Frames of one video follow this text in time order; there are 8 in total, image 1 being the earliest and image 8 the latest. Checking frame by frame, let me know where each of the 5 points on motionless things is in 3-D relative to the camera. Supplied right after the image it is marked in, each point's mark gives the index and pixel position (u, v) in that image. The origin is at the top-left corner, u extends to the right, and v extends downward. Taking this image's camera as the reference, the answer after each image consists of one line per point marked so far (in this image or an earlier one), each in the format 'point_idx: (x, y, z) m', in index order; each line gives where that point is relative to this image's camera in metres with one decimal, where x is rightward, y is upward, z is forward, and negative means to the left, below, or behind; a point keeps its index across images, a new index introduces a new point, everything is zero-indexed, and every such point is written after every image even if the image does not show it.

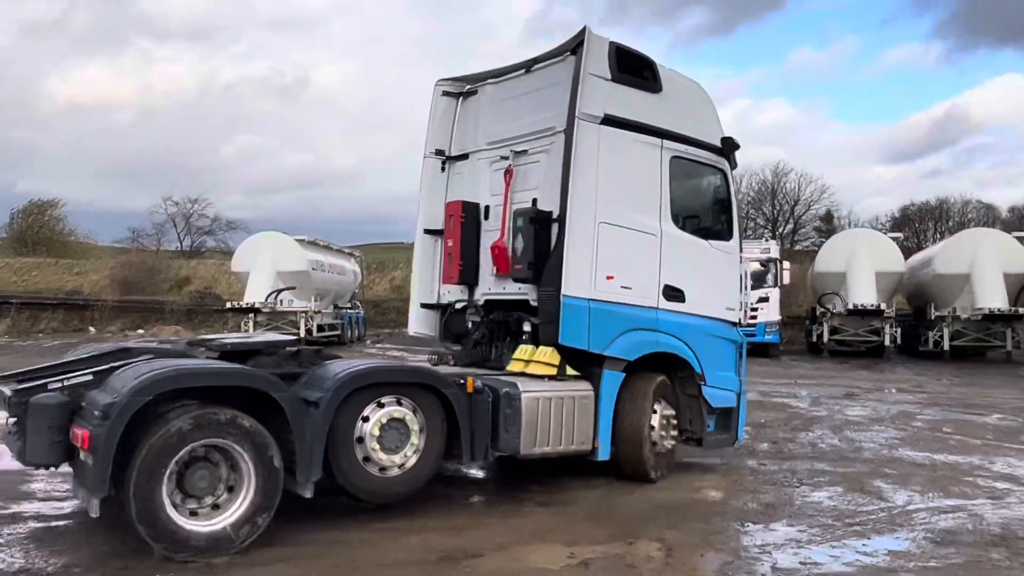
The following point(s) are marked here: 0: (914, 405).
0: (+5.5, -1.6, +12.5) m
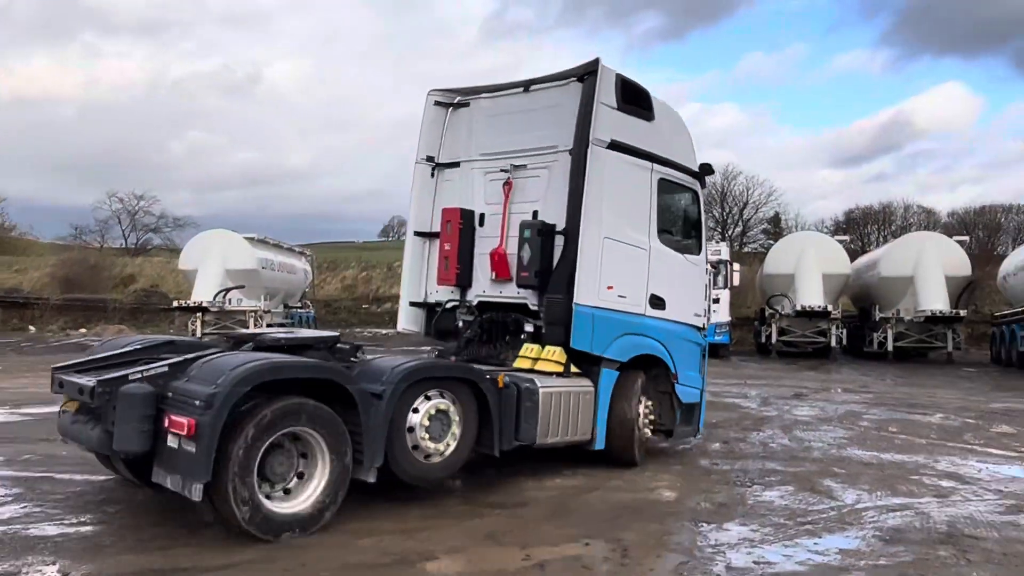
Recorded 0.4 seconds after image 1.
0: (+4.9, -1.6, +12.7) m
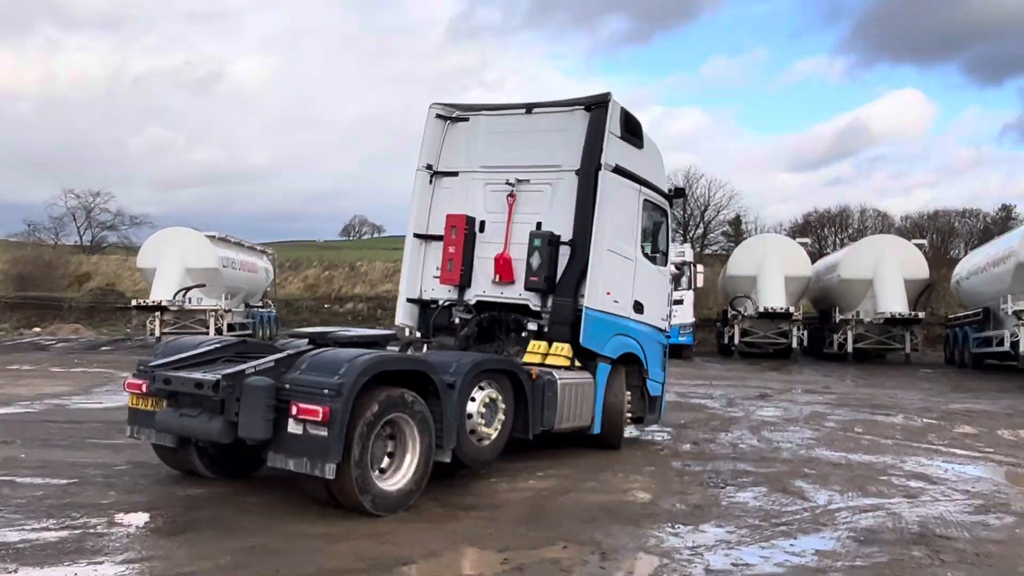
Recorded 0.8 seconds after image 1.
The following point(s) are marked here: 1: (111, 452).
0: (+4.4, -1.7, +12.8) m
1: (-3.4, -1.4, +7.8) m
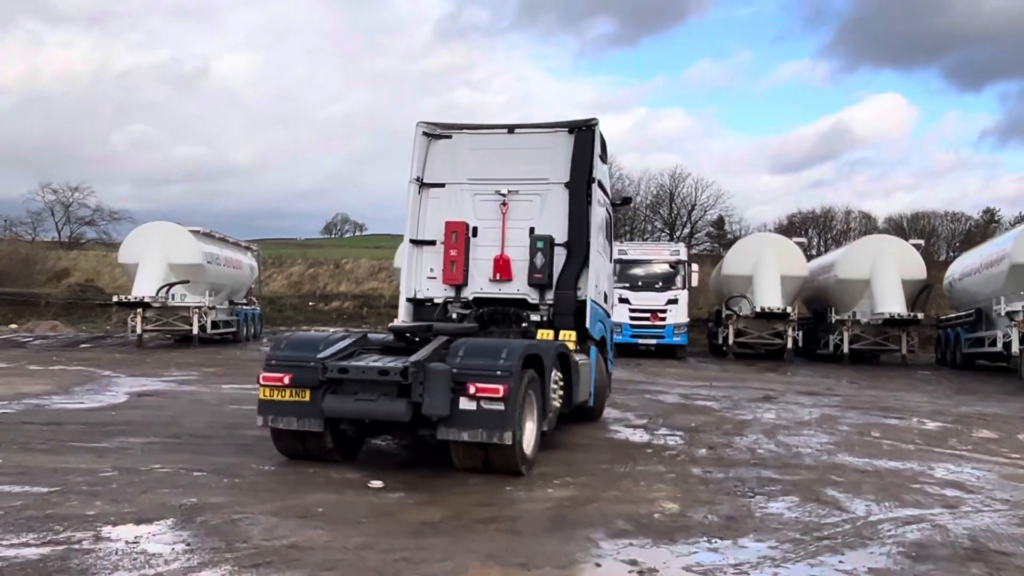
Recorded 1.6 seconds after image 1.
0: (+4.4, -1.7, +12.5) m
1: (-3.3, -1.4, +7.3) m
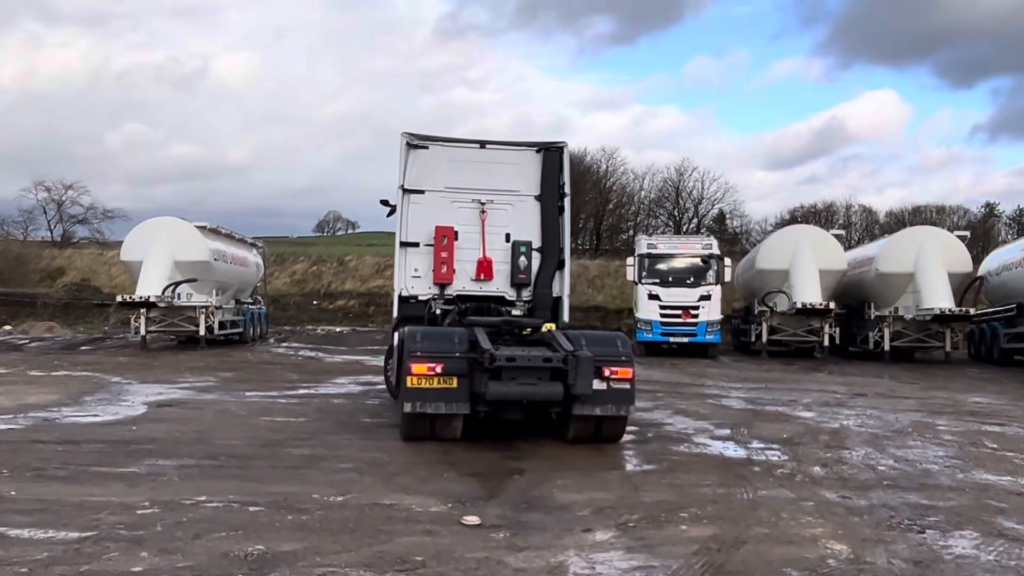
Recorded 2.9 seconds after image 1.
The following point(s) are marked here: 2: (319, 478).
0: (+5.1, -1.6, +11.4) m
1: (-2.6, -1.3, +6.2) m
2: (-1.4, -1.4, +6.7) m
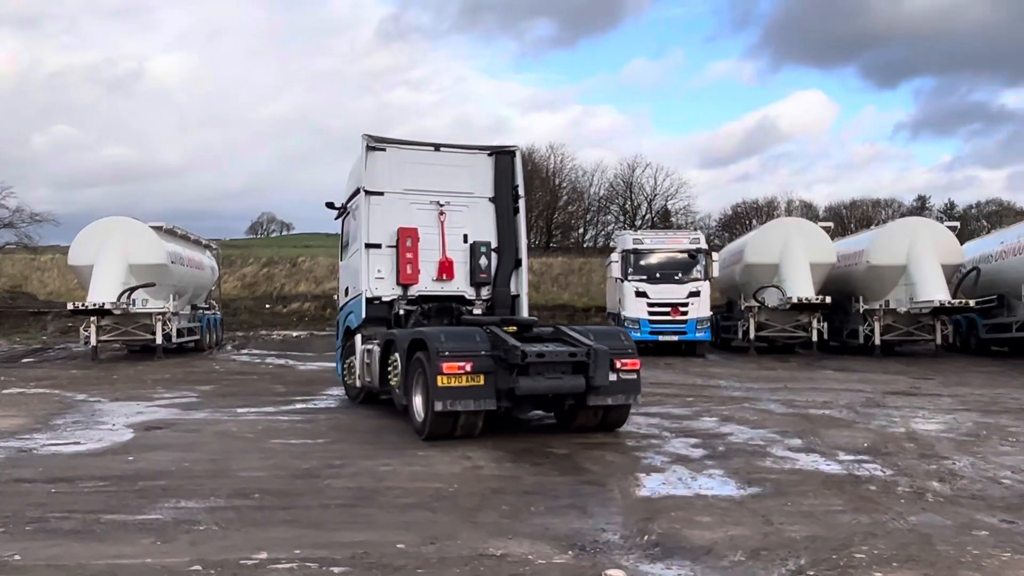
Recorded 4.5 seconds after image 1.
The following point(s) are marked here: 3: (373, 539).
0: (+5.4, -1.5, +10.7) m
1: (-1.9, -1.4, +4.9) m
2: (-0.8, -1.4, +5.5) m
3: (-0.8, -1.4, +5.0) m
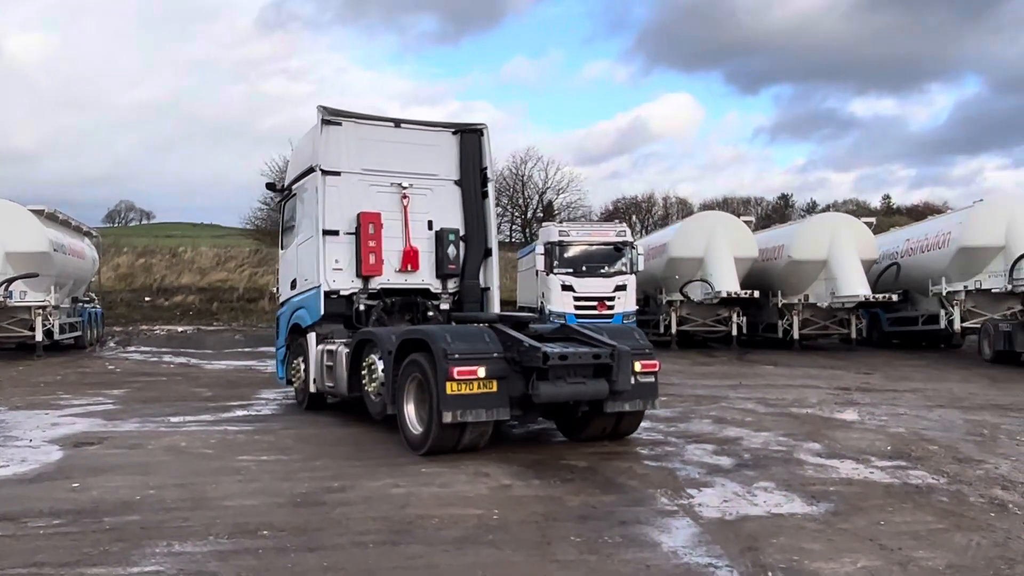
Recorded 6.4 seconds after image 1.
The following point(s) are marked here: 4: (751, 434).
0: (+5.1, -1.4, +10.5) m
1: (-1.4, -1.3, +3.8) m
2: (-0.3, -1.4, +4.5) m
3: (-0.3, -1.3, +4.0) m
4: (+2.2, -1.4, +8.6) m
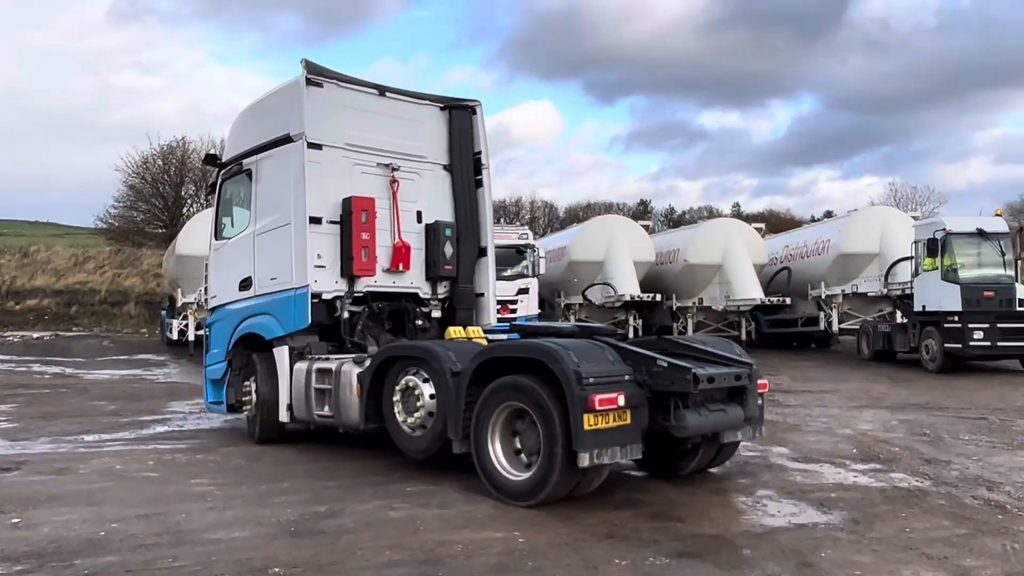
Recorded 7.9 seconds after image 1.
0: (+4.4, -1.5, +10.8) m
1: (-1.0, -1.3, +3.2) m
2: (0.0, -1.4, +4.1) m
3: (+0.1, -1.4, +3.6) m
4: (+1.9, -1.4, +8.5) m
